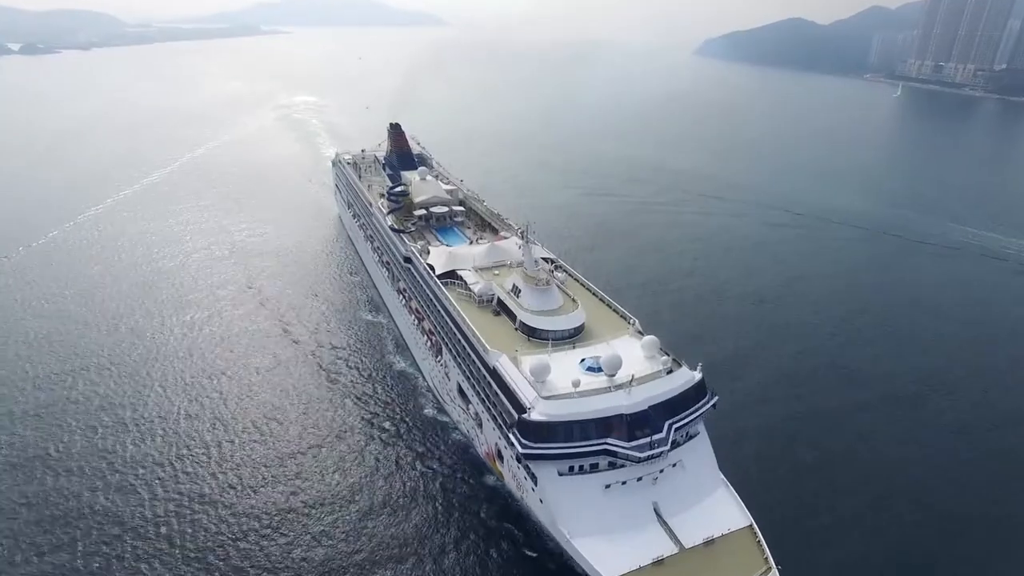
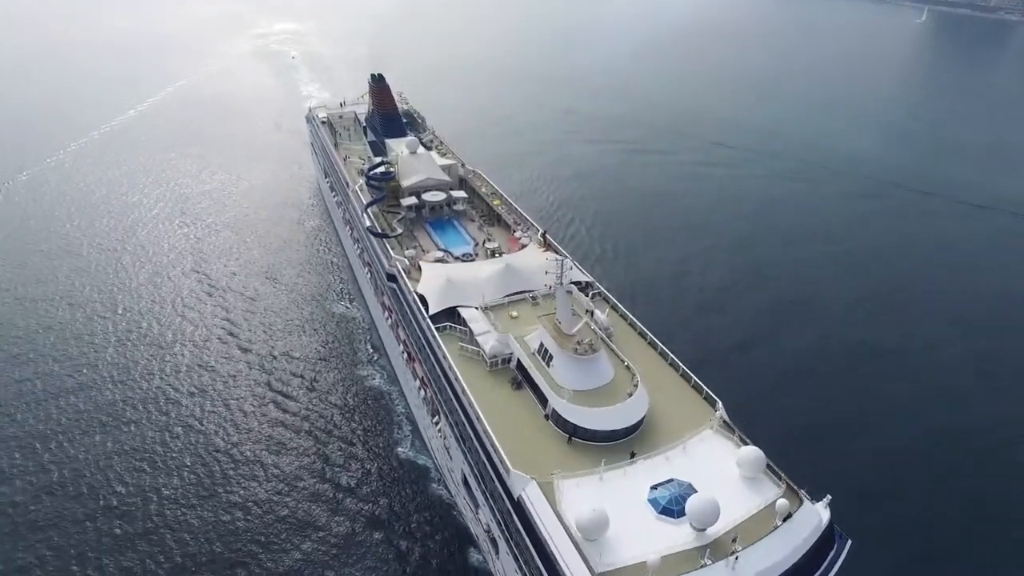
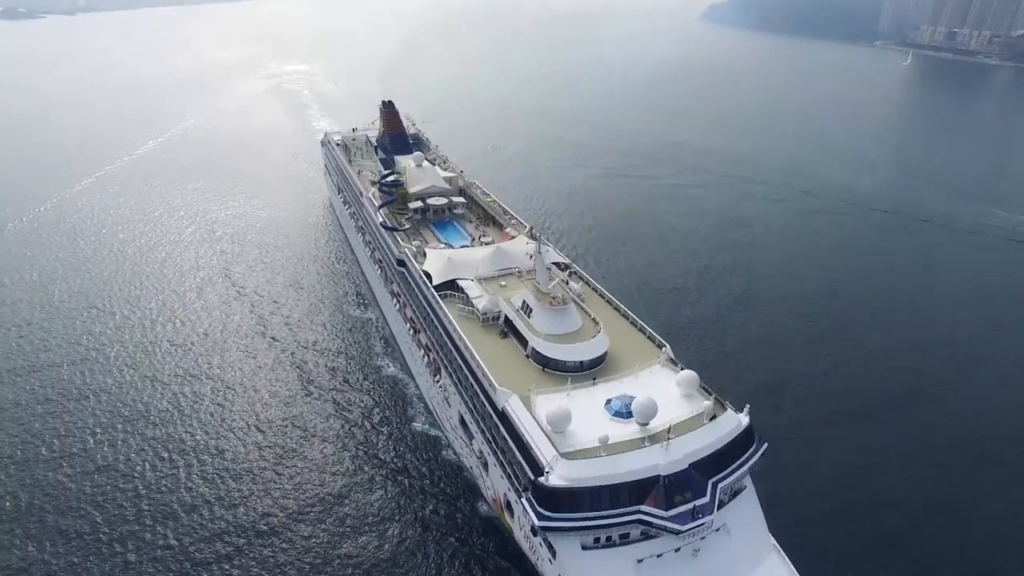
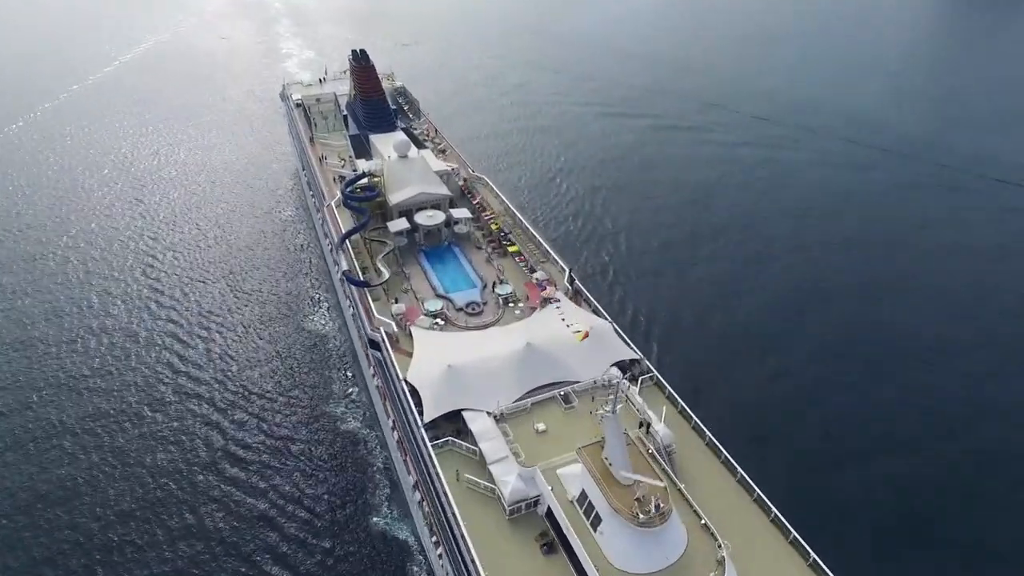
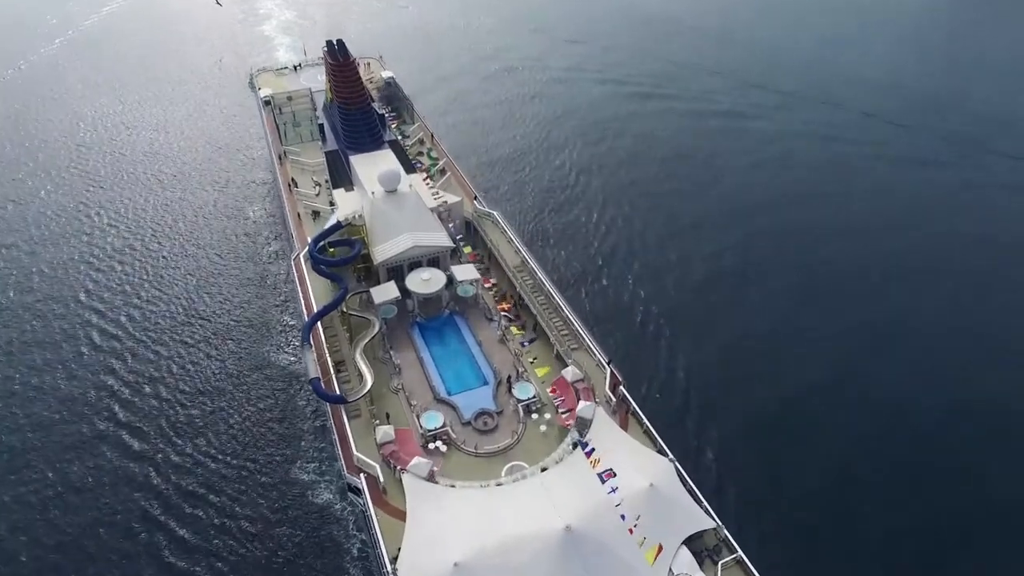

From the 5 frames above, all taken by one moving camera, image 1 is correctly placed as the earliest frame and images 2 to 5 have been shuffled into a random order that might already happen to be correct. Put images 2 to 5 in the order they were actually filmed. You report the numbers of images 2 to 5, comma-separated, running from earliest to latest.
3, 2, 4, 5
